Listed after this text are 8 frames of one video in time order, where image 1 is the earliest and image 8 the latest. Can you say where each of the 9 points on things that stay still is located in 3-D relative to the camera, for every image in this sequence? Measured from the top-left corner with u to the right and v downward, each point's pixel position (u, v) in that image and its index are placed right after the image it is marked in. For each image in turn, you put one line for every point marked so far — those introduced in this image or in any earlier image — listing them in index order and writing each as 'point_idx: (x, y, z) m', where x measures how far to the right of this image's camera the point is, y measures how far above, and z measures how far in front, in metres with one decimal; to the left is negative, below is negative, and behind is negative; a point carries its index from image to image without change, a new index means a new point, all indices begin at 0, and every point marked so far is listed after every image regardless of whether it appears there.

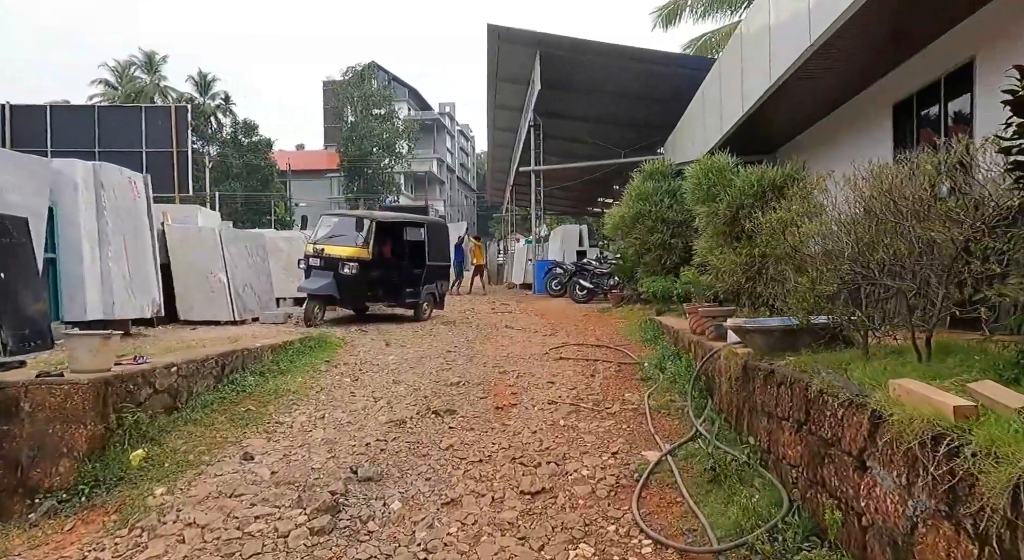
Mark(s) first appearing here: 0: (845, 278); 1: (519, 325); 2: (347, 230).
0: (+1.5, 0.0, +2.8) m
1: (+0.1, -0.7, +9.5) m
2: (-2.3, +0.7, +8.7) m
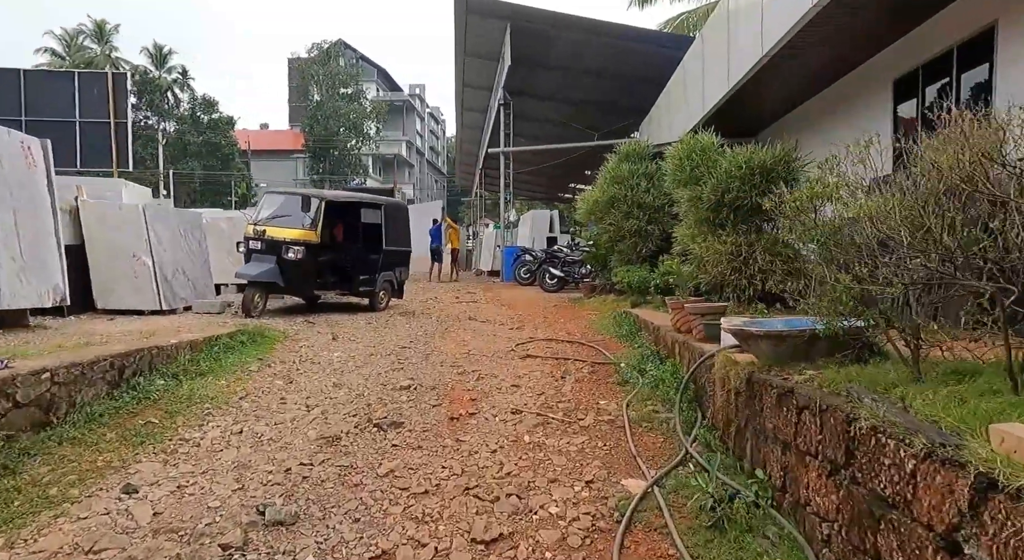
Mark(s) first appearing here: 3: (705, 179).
0: (+1.3, 0.0, +2.1) m
1: (-0.4, -0.5, +8.8) m
2: (-2.7, +0.9, +7.8) m
3: (+2.1, +1.1, +6.8) m
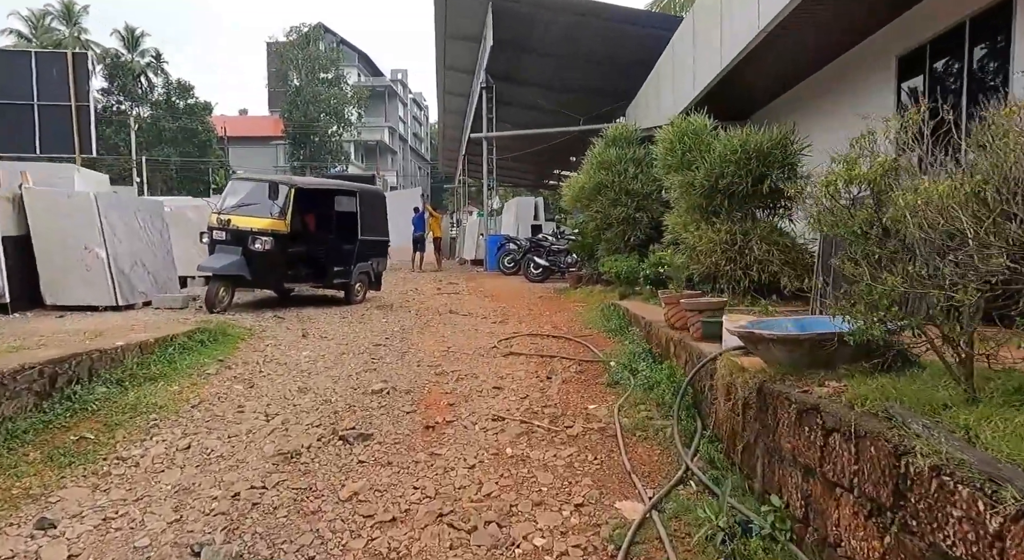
0: (+1.2, 0.0, +1.8) m
1: (-0.6, -0.4, +8.4) m
2: (-2.9, +0.9, +7.3) m
3: (+1.9, +1.2, +6.4) m
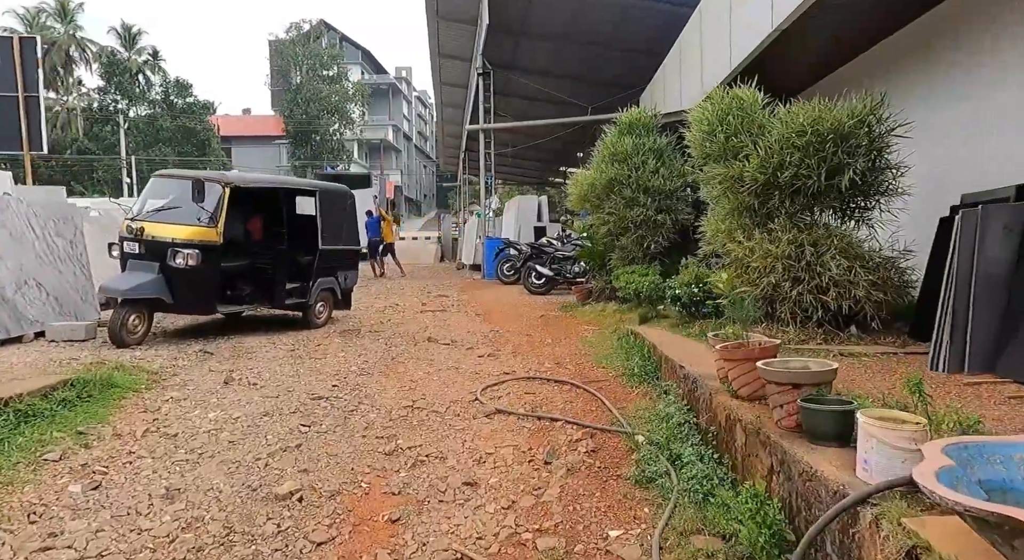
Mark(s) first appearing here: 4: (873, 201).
0: (+1.1, -0.2, +0.2) m
1: (-0.7, -0.6, +6.8) m
2: (-3.0, +0.7, +5.8) m
3: (+1.8, +1.0, +4.8) m
4: (+2.6, +0.6, +4.6) m
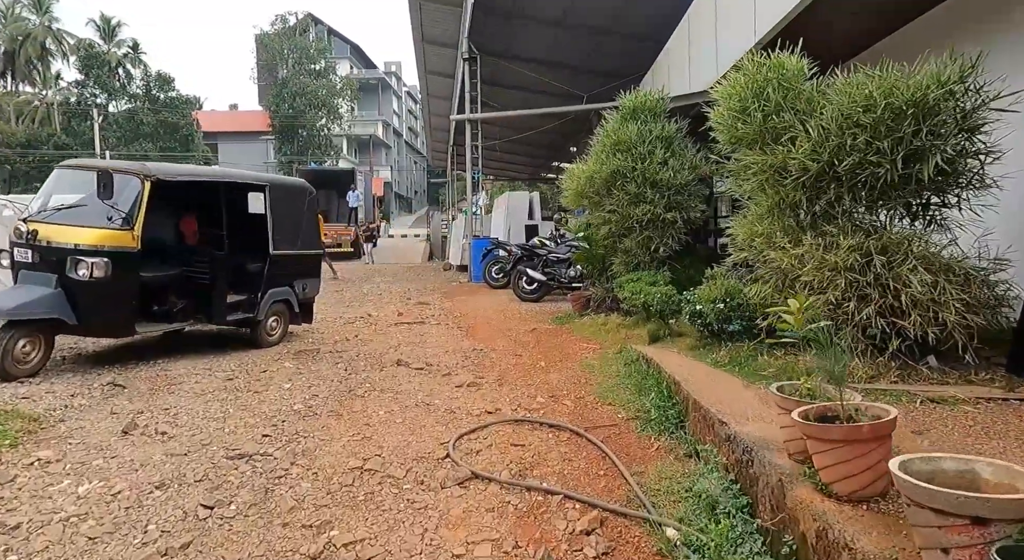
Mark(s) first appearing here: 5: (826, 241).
0: (+1.0, -0.3, -0.8) m
1: (-0.8, -0.7, +5.8) m
2: (-3.1, +0.6, +4.7) m
3: (+1.7, +0.9, +3.8) m
4: (+2.5, +0.5, +3.6) m
5: (+1.8, +0.2, +3.6) m
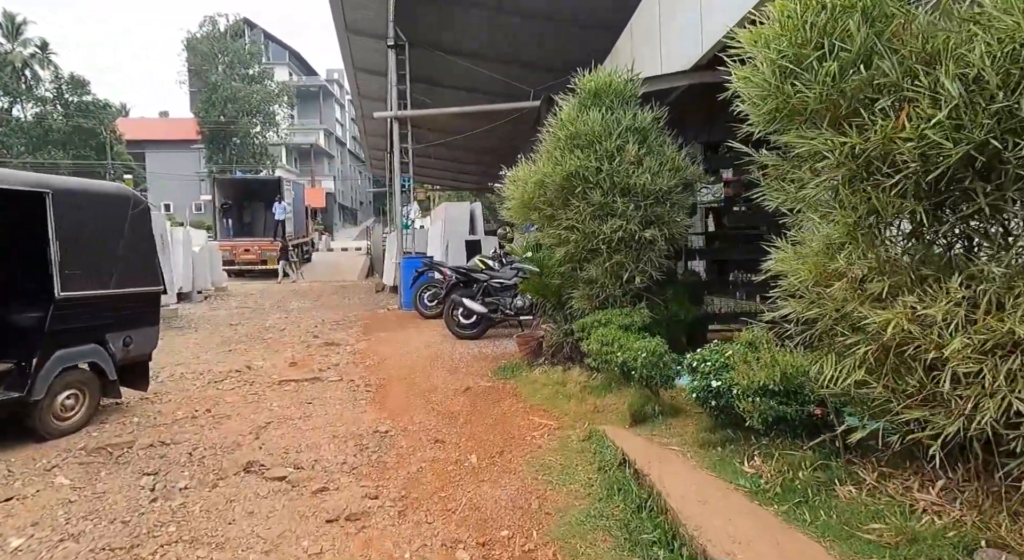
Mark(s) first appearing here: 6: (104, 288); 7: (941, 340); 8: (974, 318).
0: (+1.0, -0.5, -2.6) m
1: (-1.3, -1.0, +3.8) m
2: (-3.5, +0.3, +2.6) m
3: (+1.3, +0.6, +2.1) m
4: (+2.1, +0.2, +1.9) m
5: (+1.4, 0.0, +1.9) m
6: (-2.7, 0.0, +4.1) m
7: (+1.3, -0.2, +1.9) m
8: (+1.4, -0.1, +1.8) m
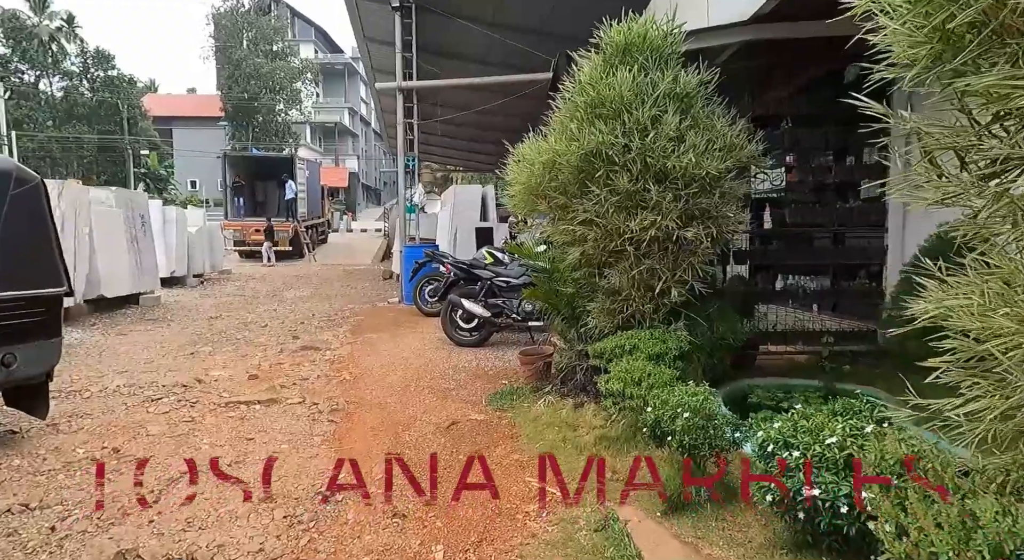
0: (+0.7, -0.8, -3.7) m
1: (-1.4, -1.1, +2.8) m
2: (-3.6, +0.3, +1.6) m
3: (+1.2, +0.5, +0.9) m
4: (+2.0, 0.0, +0.7) m
5: (+1.3, -0.2, +0.7) m
6: (-2.7, -0.1, +3.1) m
7: (+1.2, -0.3, +0.7) m
8: (+1.3, -0.3, +0.7) m
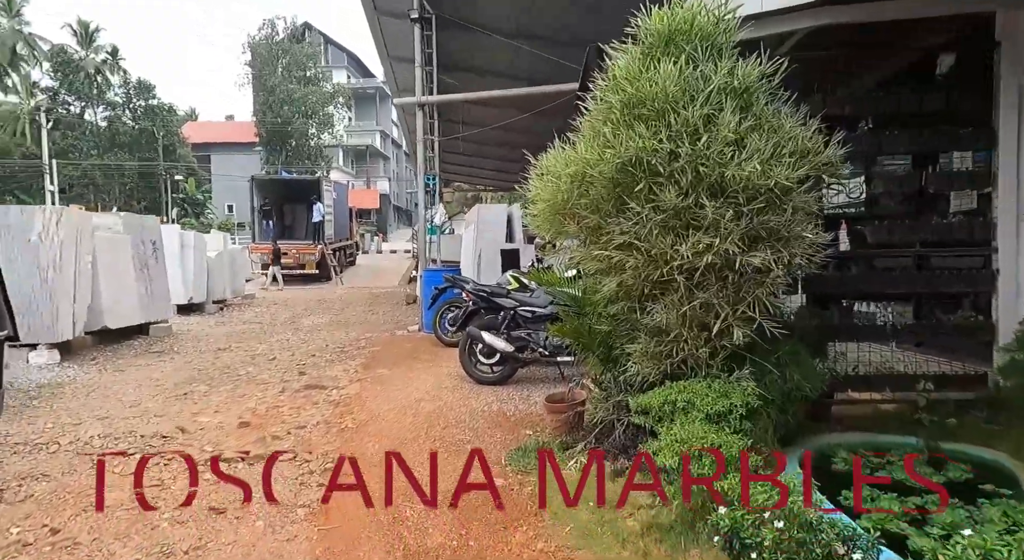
0: (+0.5, -0.7, -4.5) m
1: (-1.3, -1.2, +2.1) m
2: (-3.6, +0.1, +1.1) m
3: (+1.2, +0.4, +0.2) m
4: (+2.0, 0.0, -0.1) m
5: (+1.3, -0.3, 0.0) m
6: (-2.6, -0.3, +2.5) m
7: (+1.2, -0.4, 0.0) m
8: (+1.2, -0.4, -0.1) m
